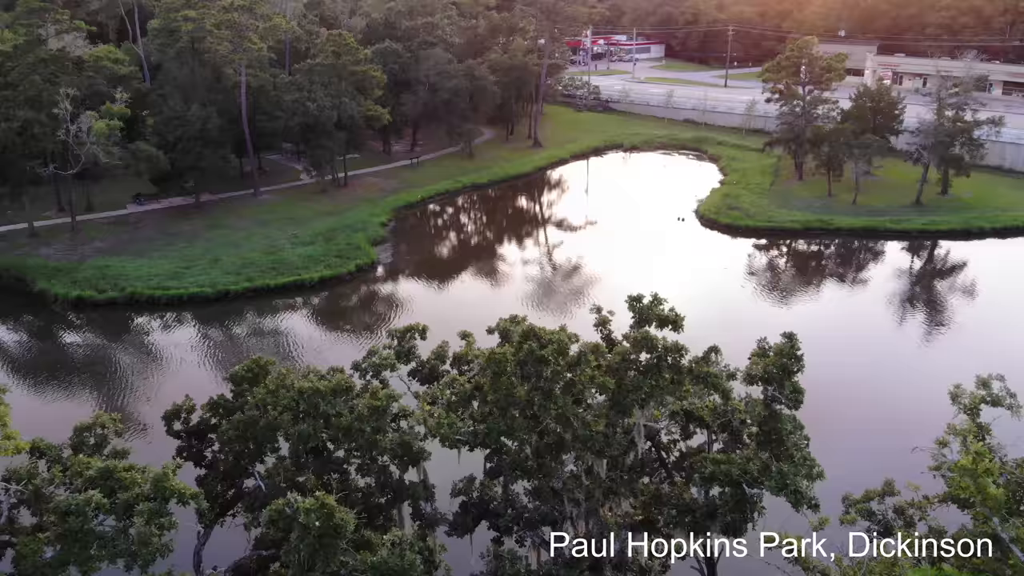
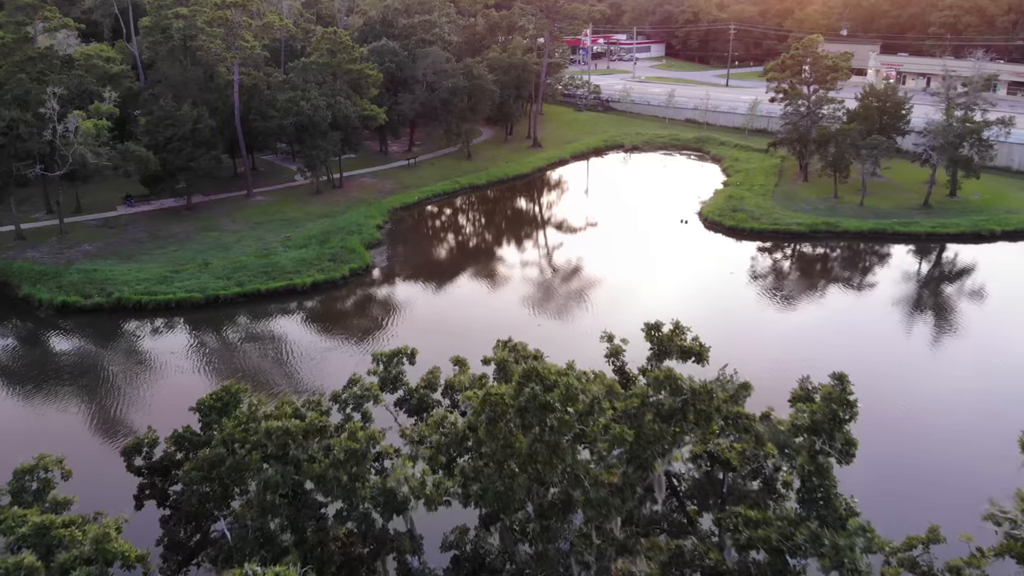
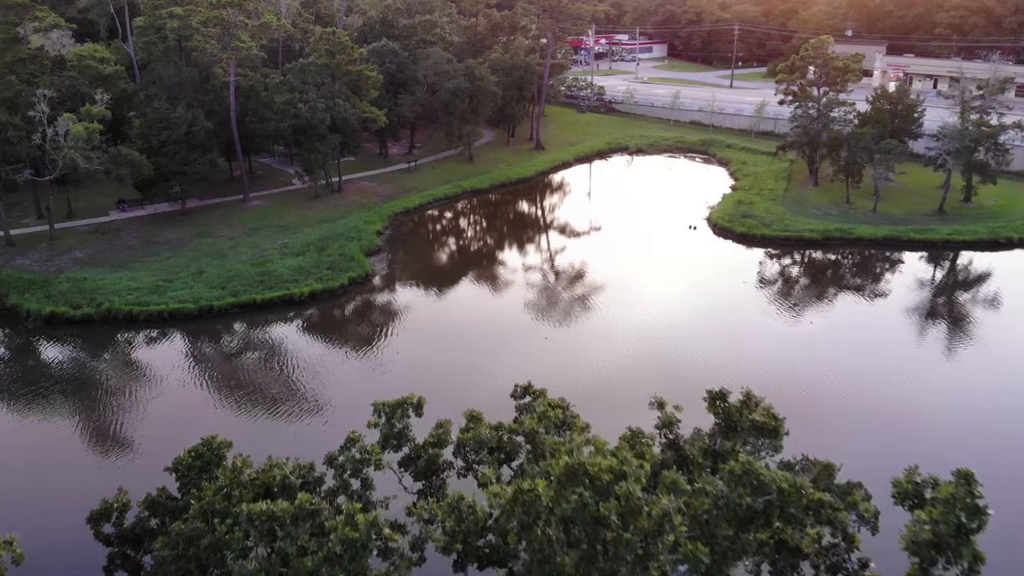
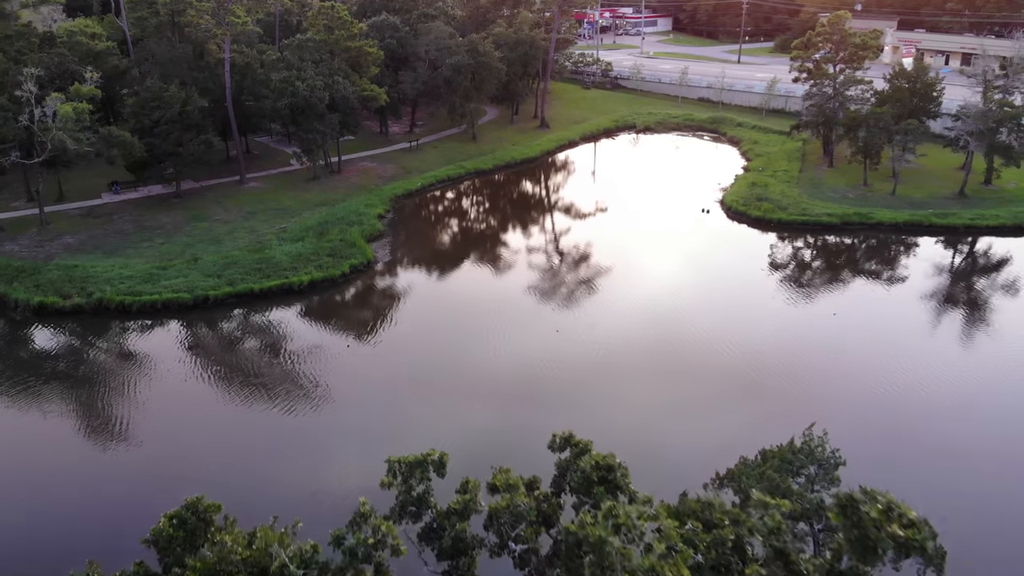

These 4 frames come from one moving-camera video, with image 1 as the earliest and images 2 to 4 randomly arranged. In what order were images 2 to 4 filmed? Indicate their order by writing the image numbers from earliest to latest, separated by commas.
2, 3, 4
